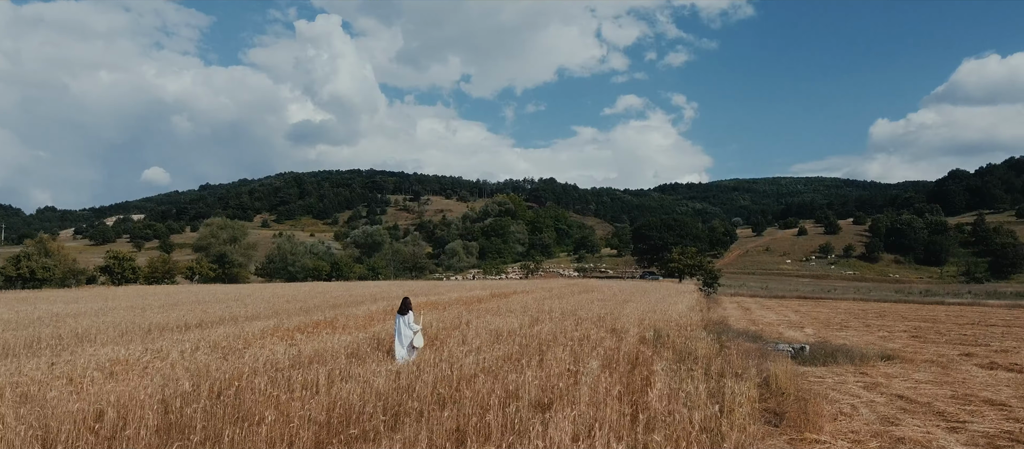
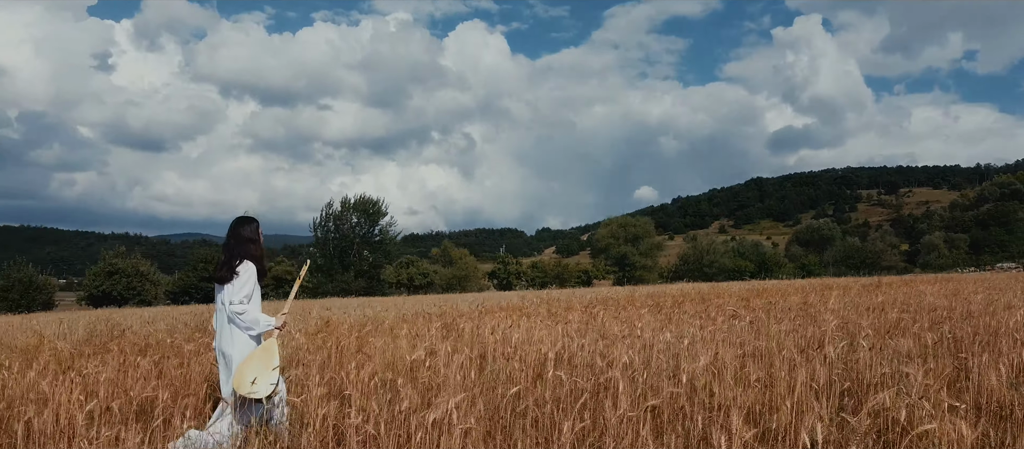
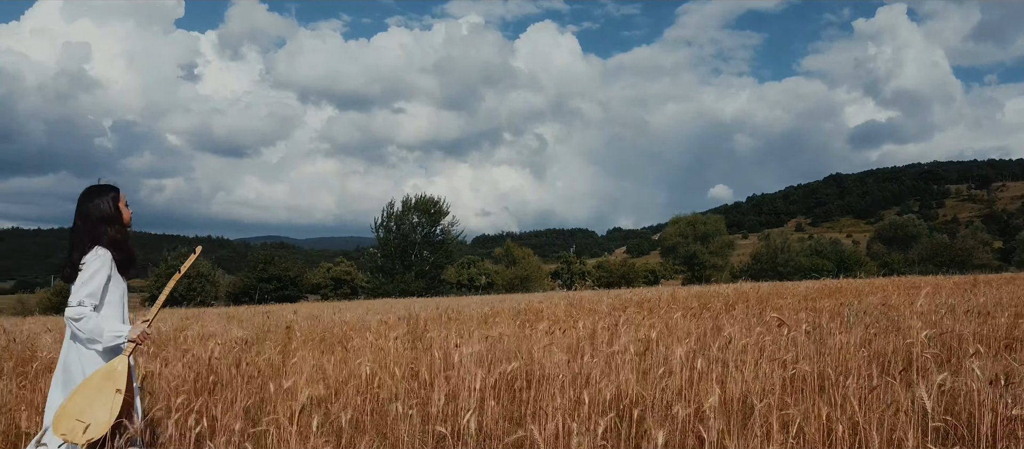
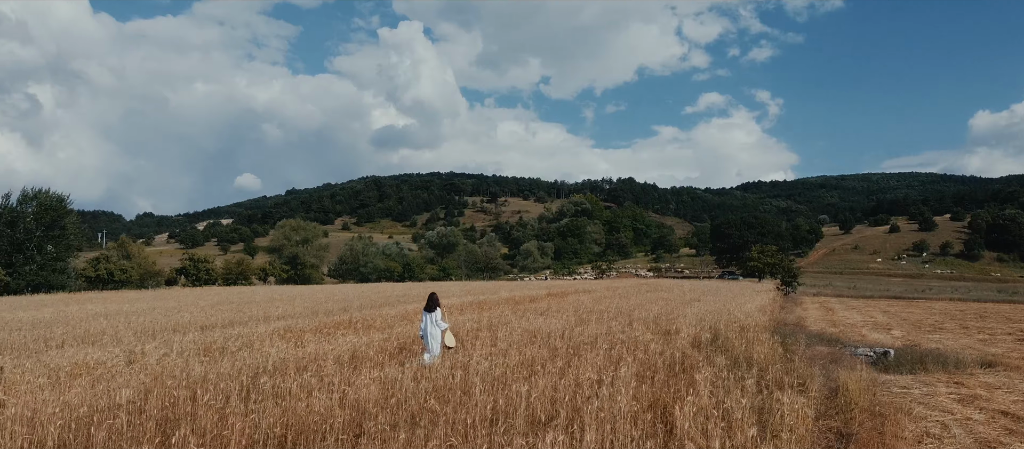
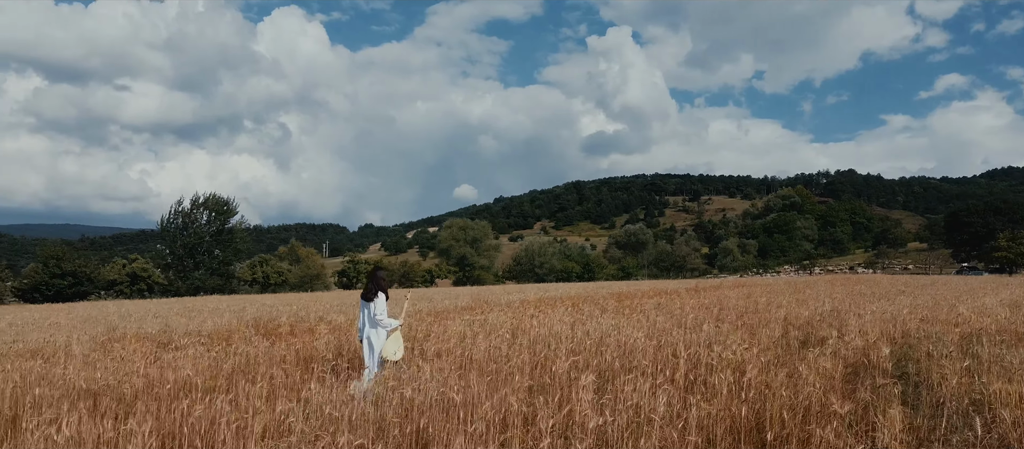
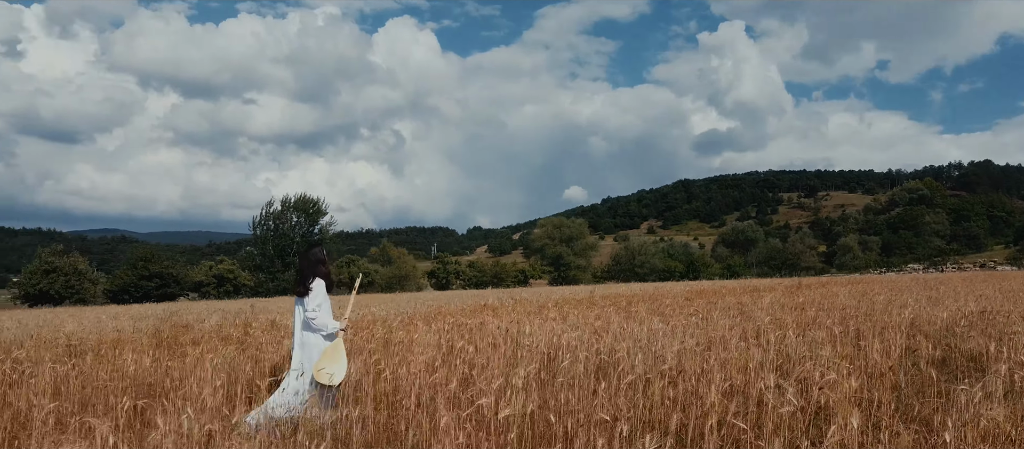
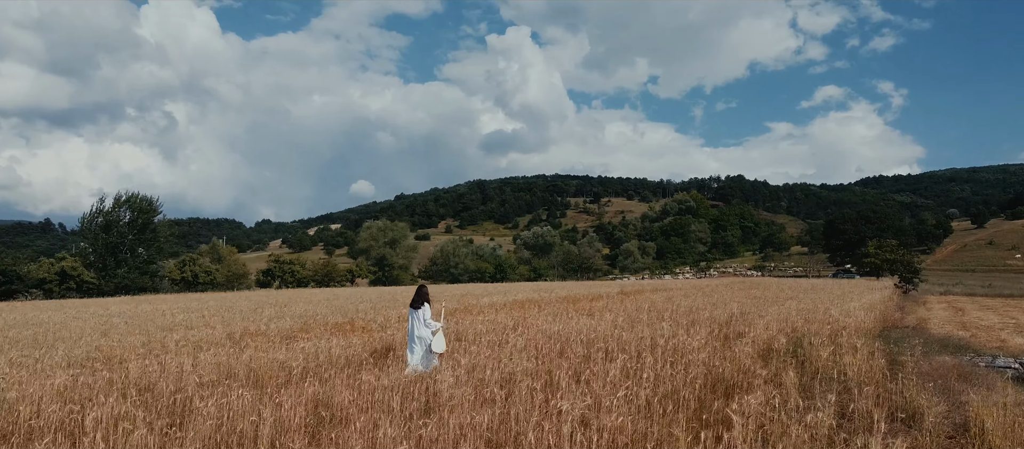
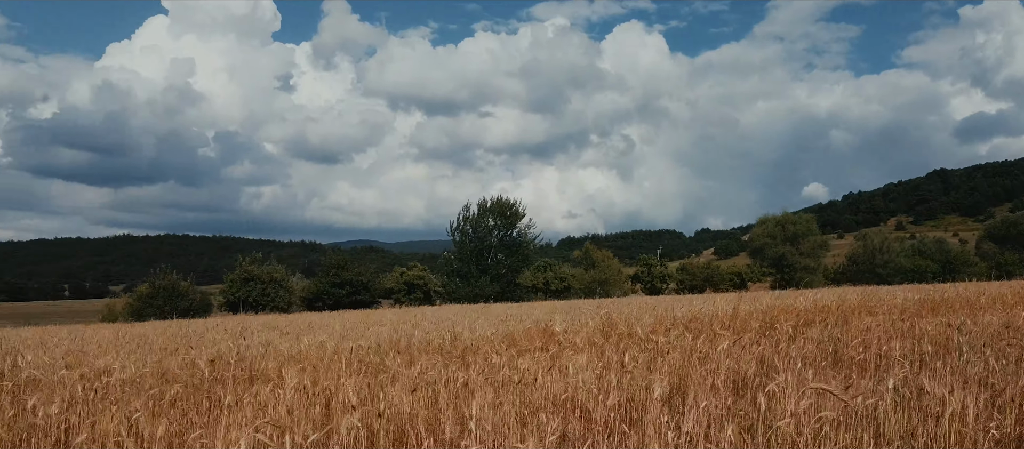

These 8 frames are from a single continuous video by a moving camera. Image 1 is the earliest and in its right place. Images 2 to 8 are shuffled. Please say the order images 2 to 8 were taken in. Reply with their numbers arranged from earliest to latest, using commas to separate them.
4, 7, 5, 6, 2, 3, 8
